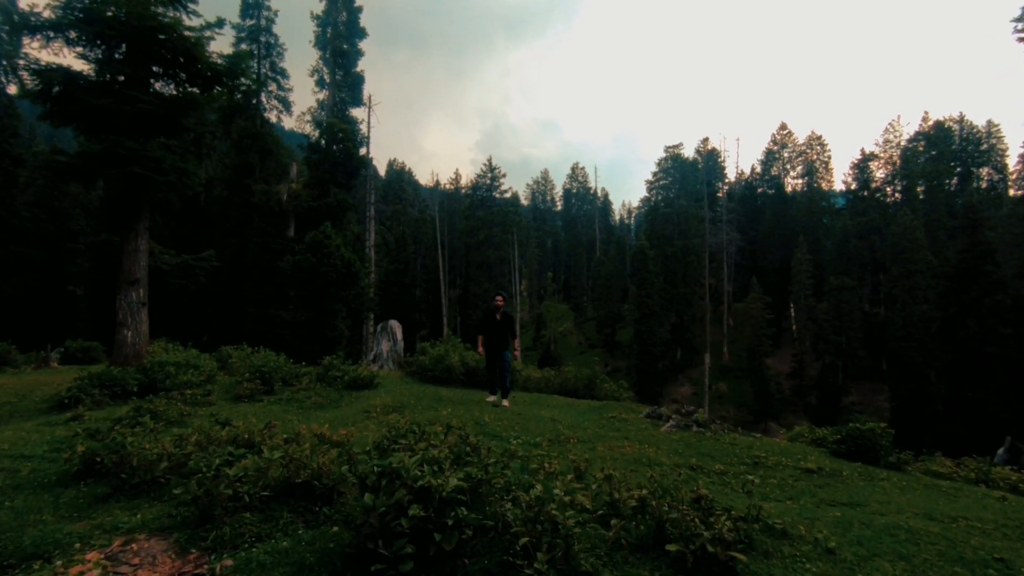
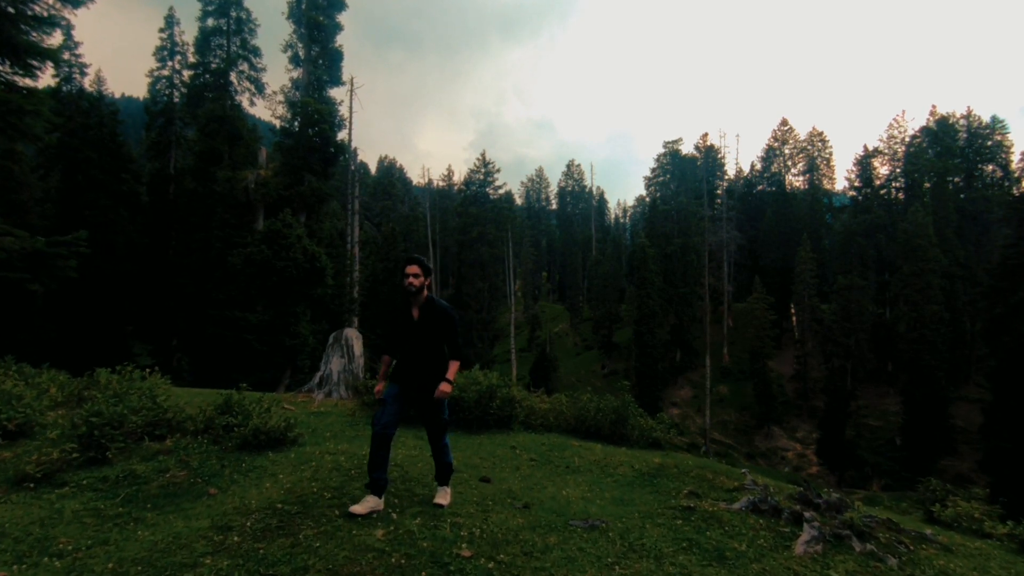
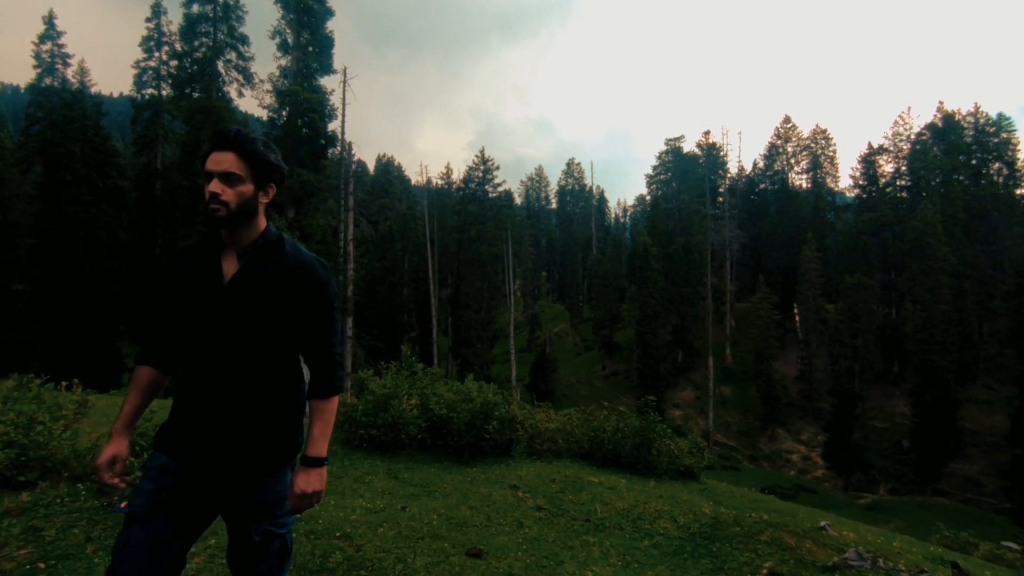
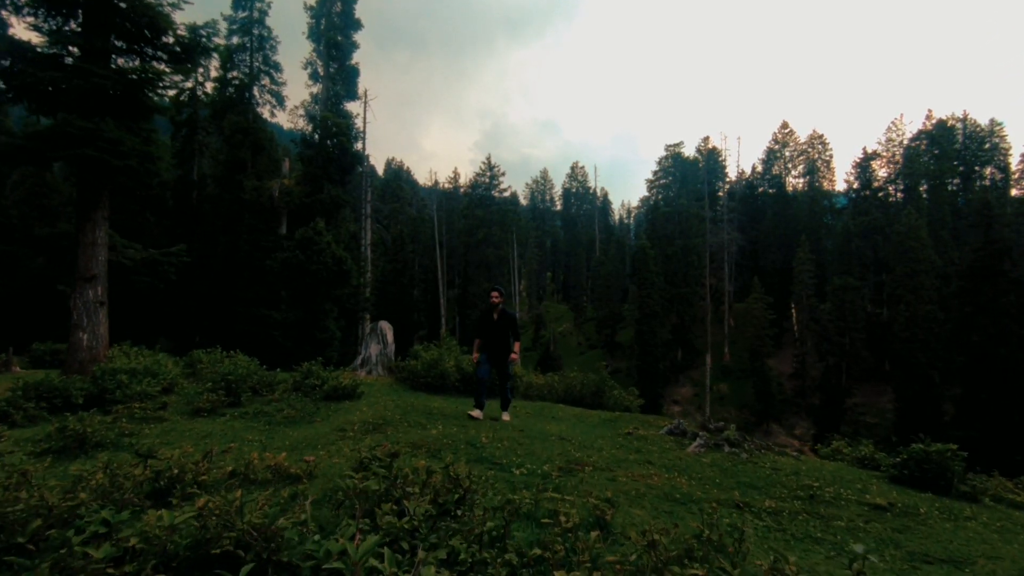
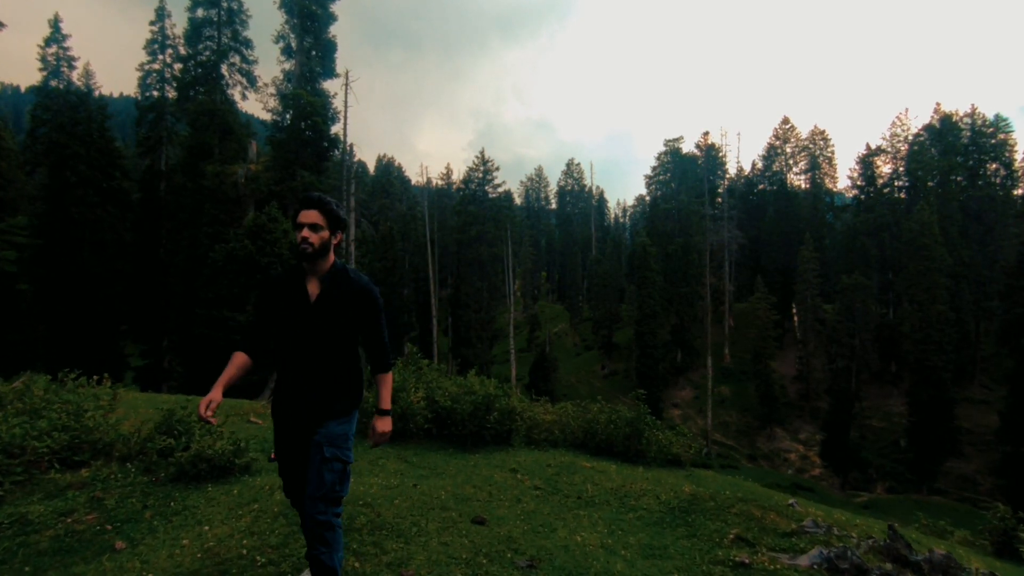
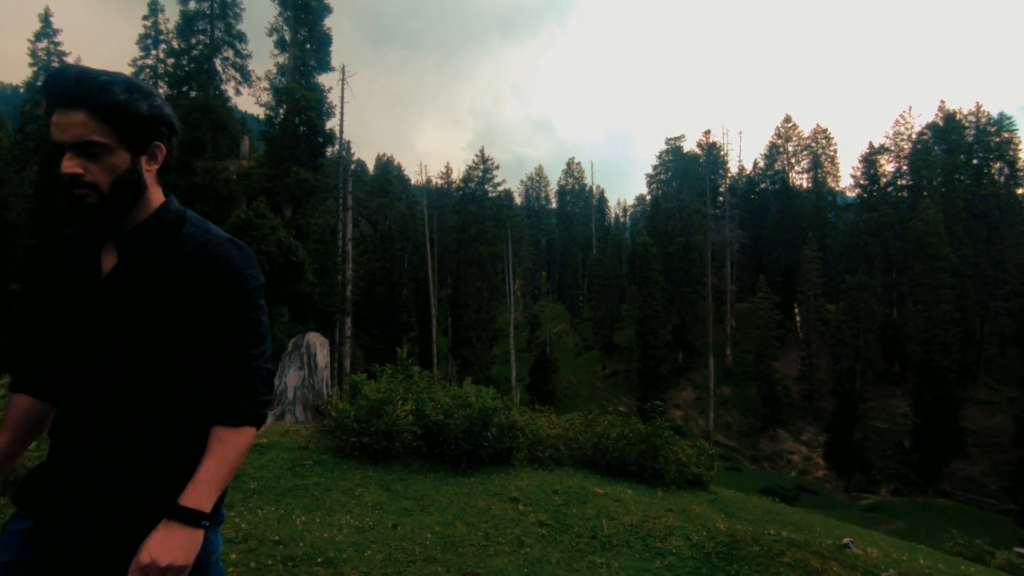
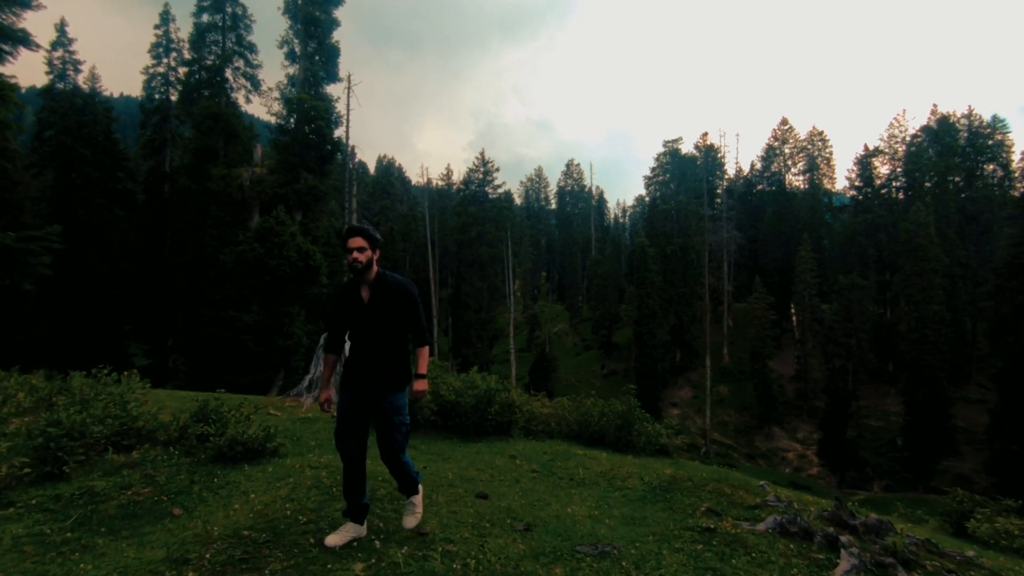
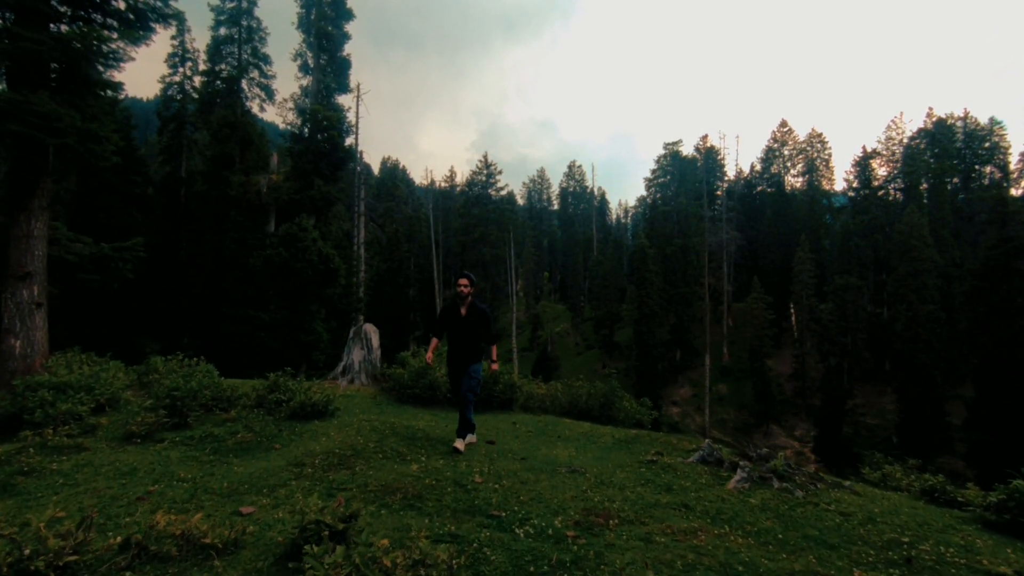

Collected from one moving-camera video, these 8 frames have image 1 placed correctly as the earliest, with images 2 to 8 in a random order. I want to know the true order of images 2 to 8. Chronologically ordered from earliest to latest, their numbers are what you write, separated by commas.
4, 8, 2, 7, 5, 3, 6
